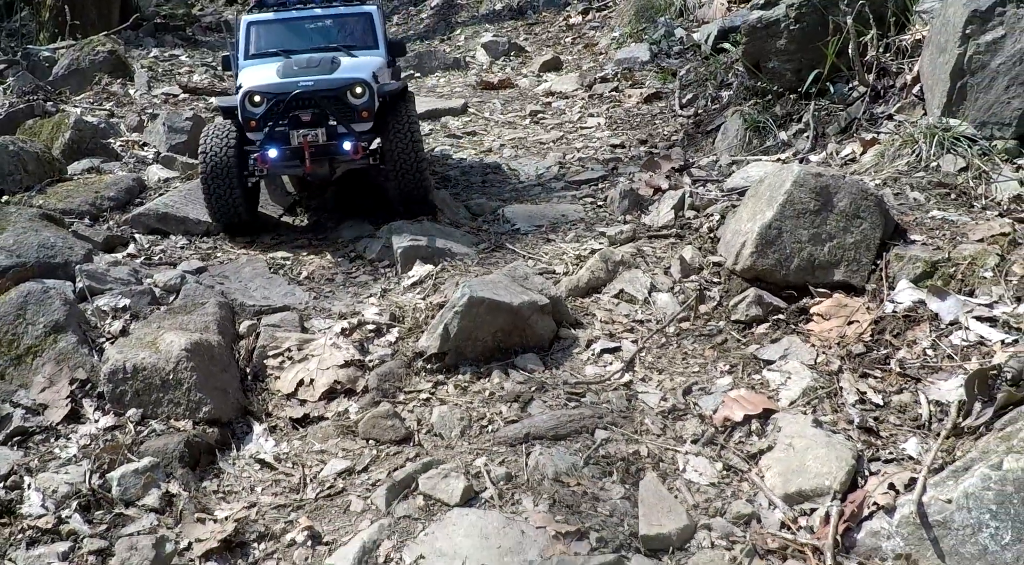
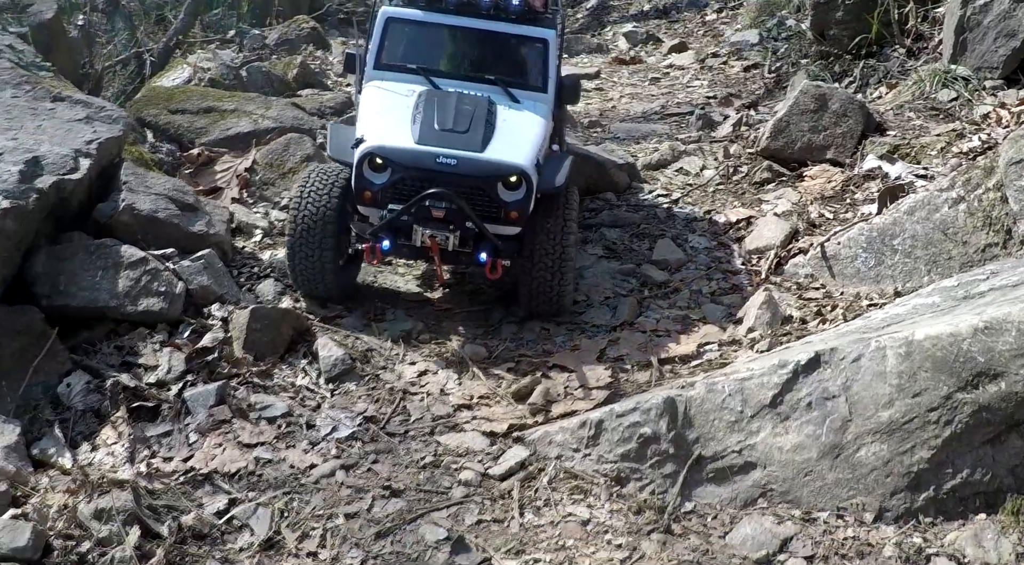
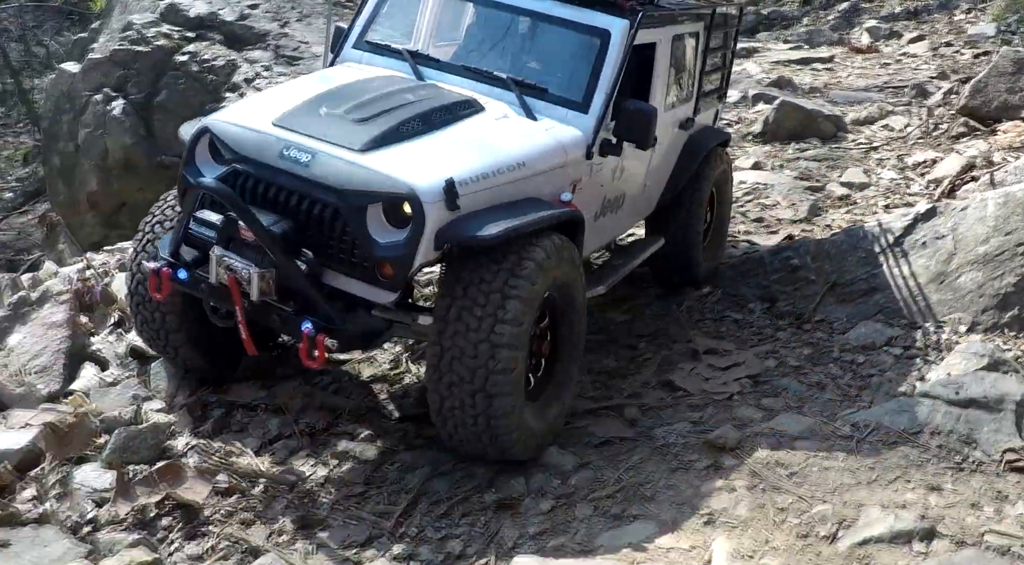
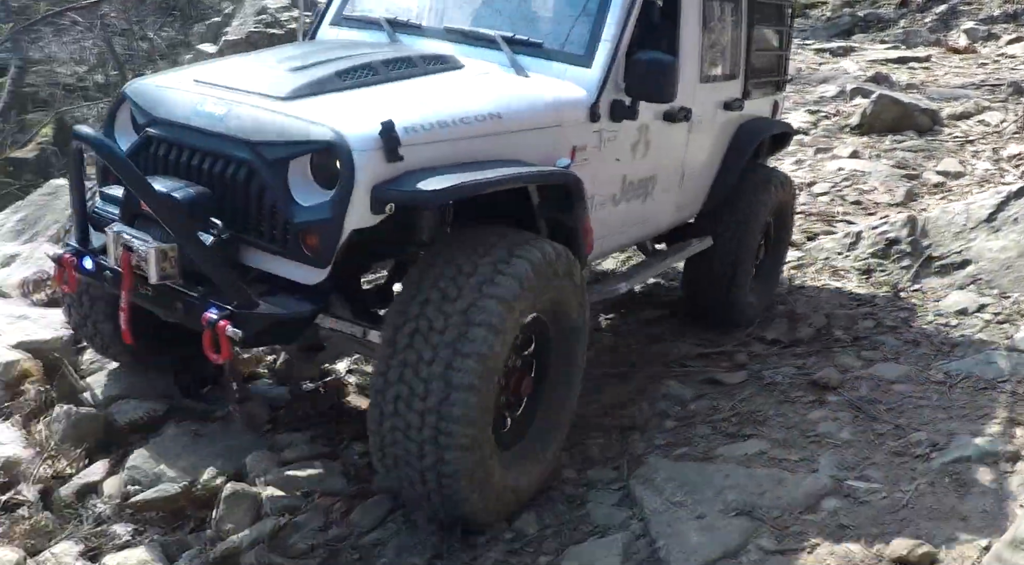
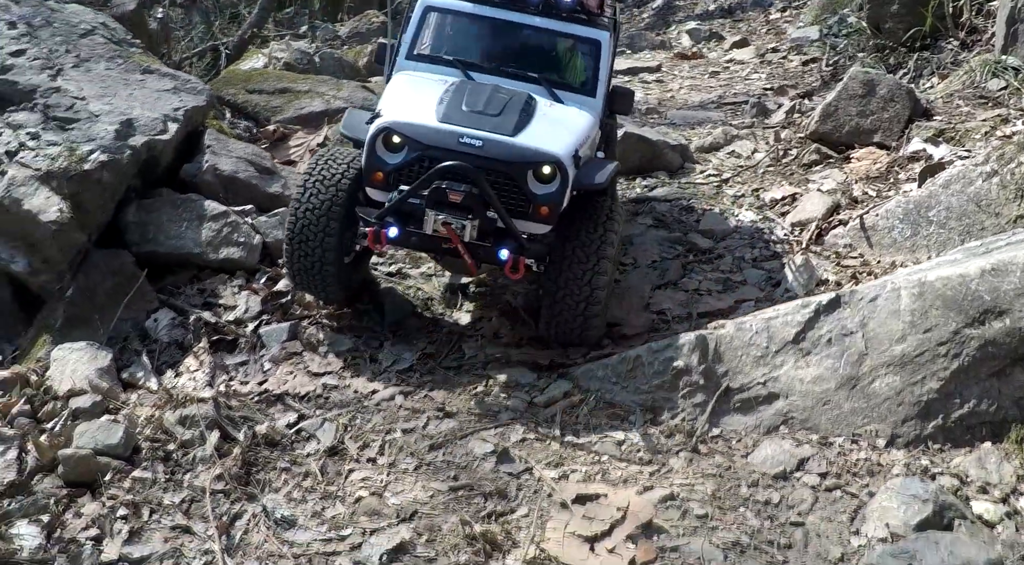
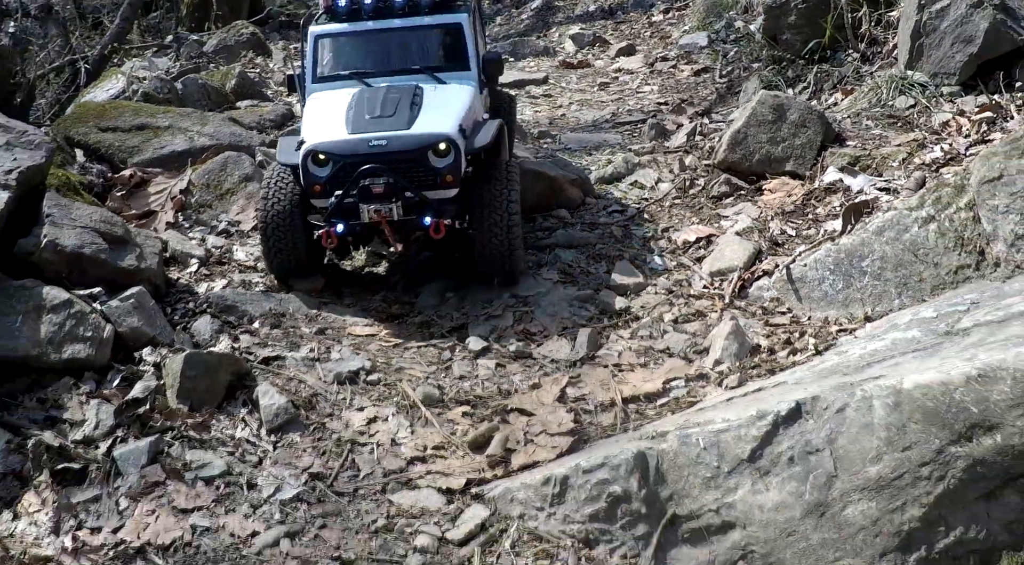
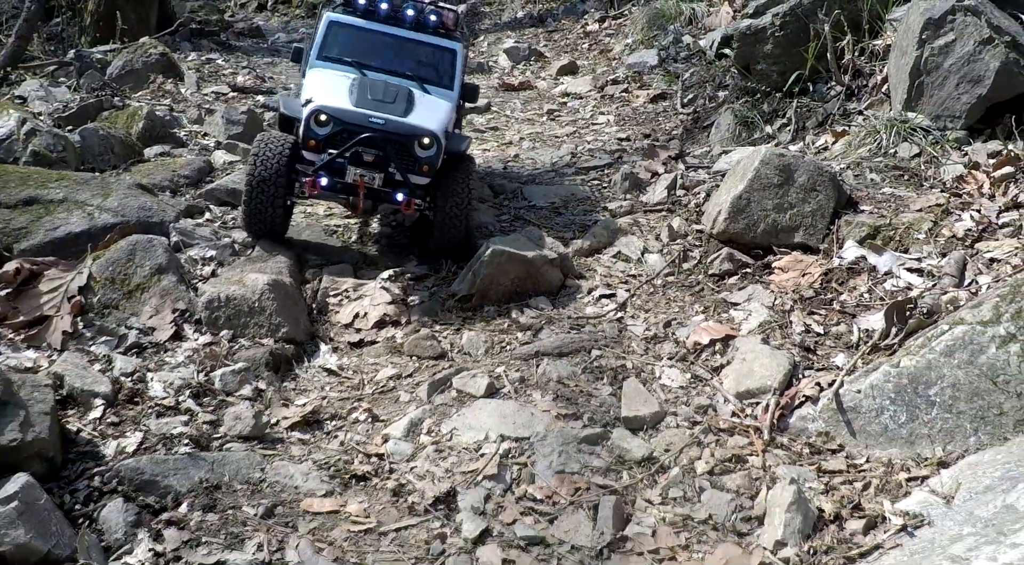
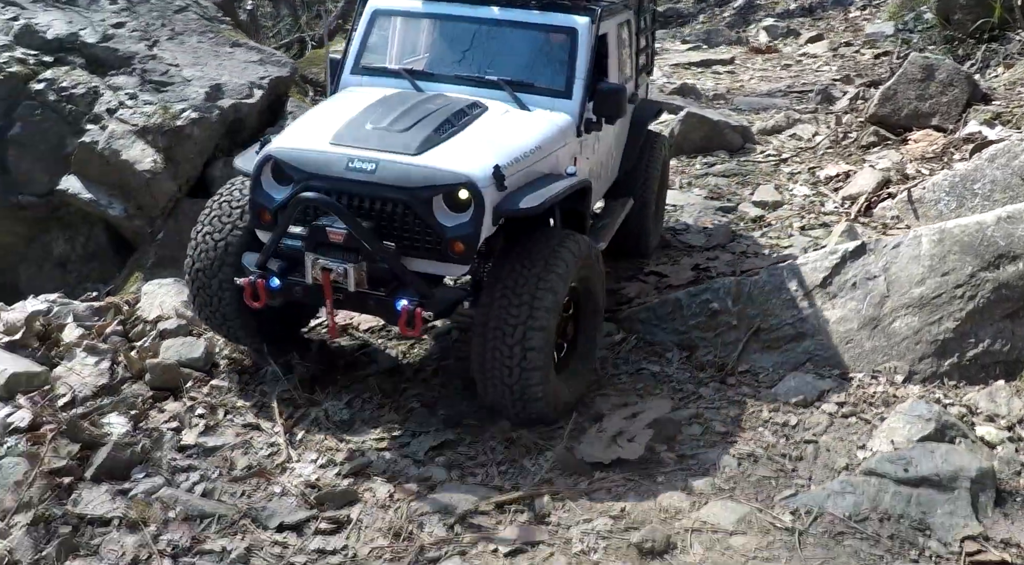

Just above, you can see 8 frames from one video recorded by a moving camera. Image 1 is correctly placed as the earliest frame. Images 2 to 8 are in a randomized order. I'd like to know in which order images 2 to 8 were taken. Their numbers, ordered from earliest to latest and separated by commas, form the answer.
7, 6, 2, 5, 8, 3, 4
